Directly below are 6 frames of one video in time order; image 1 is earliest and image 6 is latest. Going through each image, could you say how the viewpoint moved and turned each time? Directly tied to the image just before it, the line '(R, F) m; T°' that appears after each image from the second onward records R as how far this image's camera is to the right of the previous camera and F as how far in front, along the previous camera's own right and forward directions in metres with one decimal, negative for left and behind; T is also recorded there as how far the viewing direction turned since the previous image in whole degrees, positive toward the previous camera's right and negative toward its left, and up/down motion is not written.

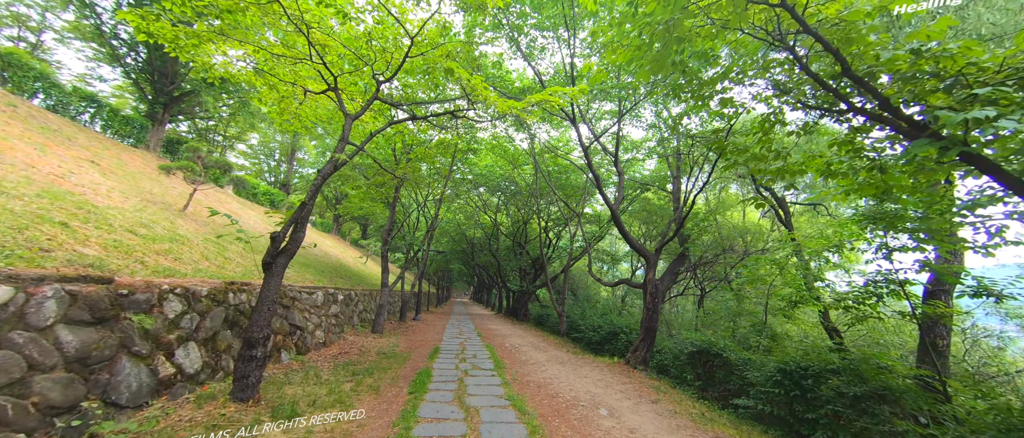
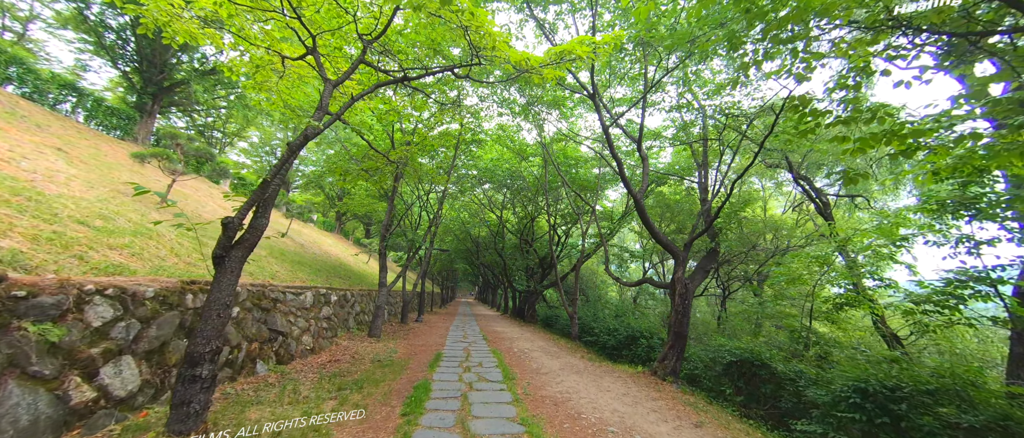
(-0.1, +0.9) m; -1°
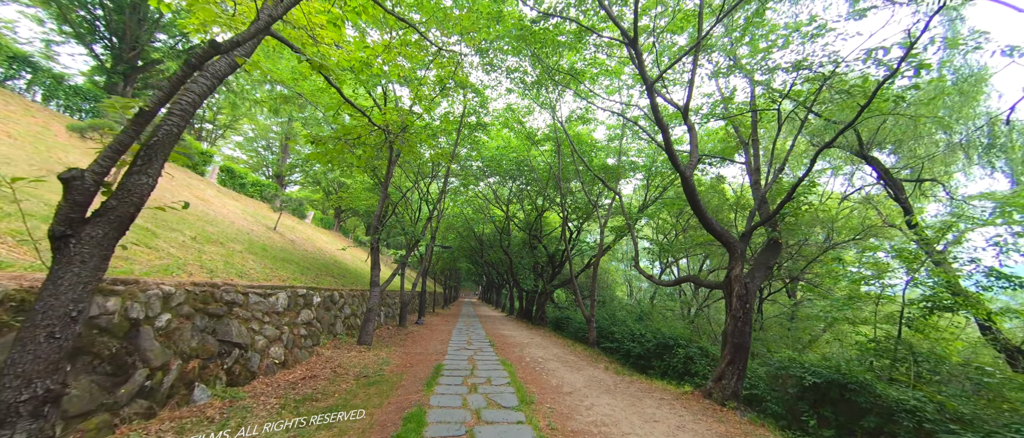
(-0.2, +1.3) m; 0°
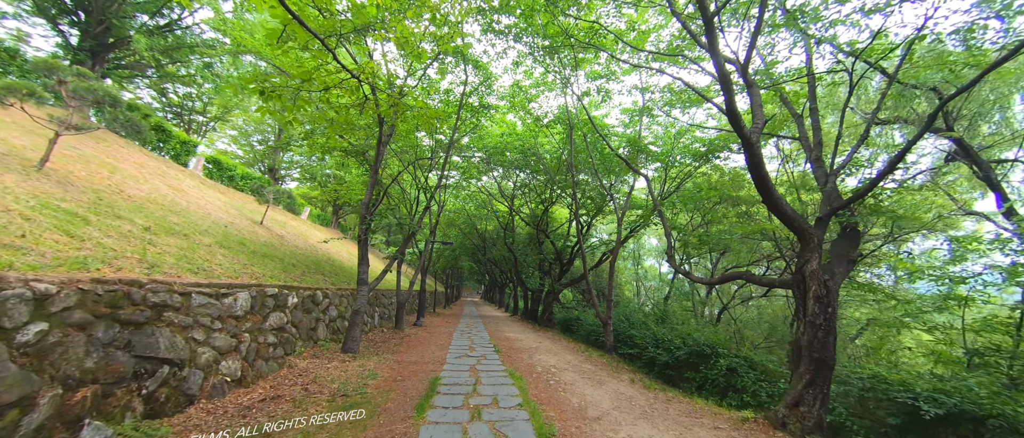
(-0.1, +1.2) m; 0°
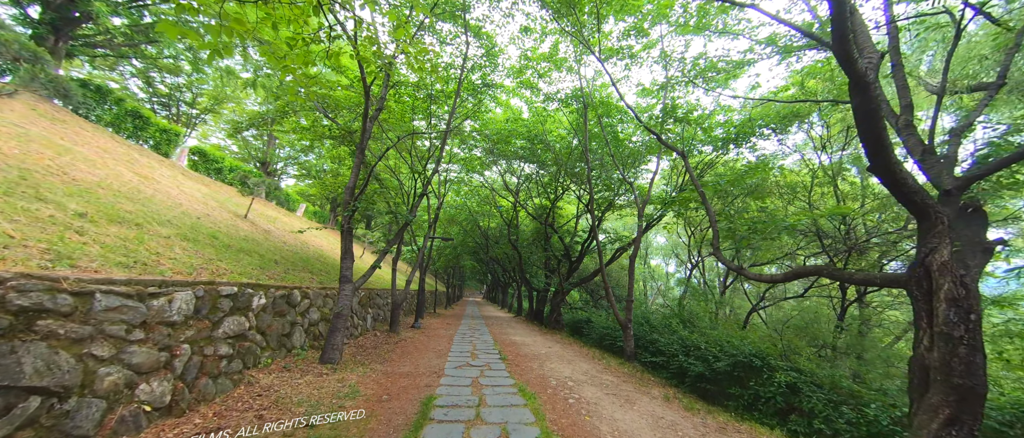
(-0.1, +1.1) m; 0°
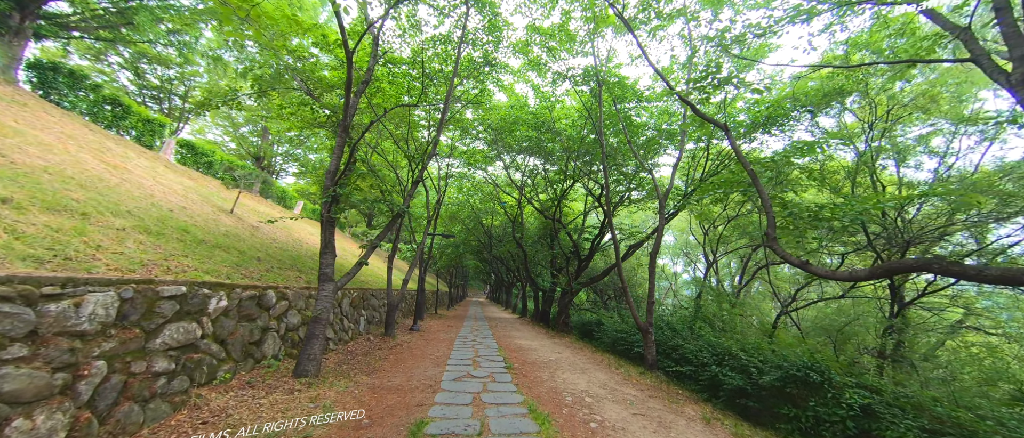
(-0.1, +0.9) m; -1°
